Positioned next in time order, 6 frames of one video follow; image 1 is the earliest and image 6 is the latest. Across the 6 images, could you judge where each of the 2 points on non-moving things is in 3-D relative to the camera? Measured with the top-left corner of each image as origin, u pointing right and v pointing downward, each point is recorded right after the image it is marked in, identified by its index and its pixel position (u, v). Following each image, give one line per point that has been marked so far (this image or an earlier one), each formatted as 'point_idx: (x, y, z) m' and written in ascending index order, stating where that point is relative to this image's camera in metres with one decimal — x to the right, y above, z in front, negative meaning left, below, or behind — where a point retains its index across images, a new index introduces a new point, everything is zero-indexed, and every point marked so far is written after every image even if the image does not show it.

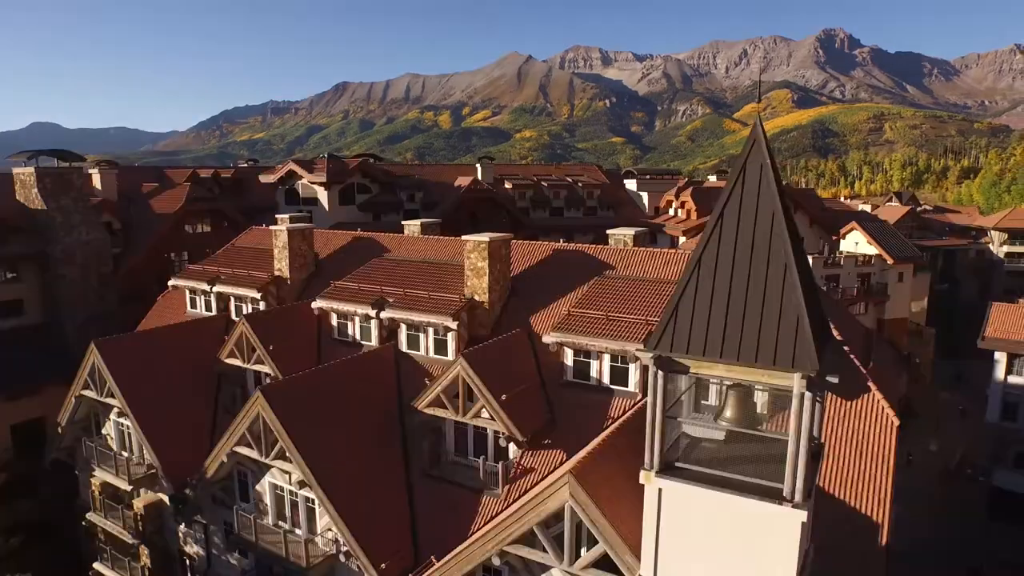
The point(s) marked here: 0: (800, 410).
0: (+3.3, -1.4, +7.2) m
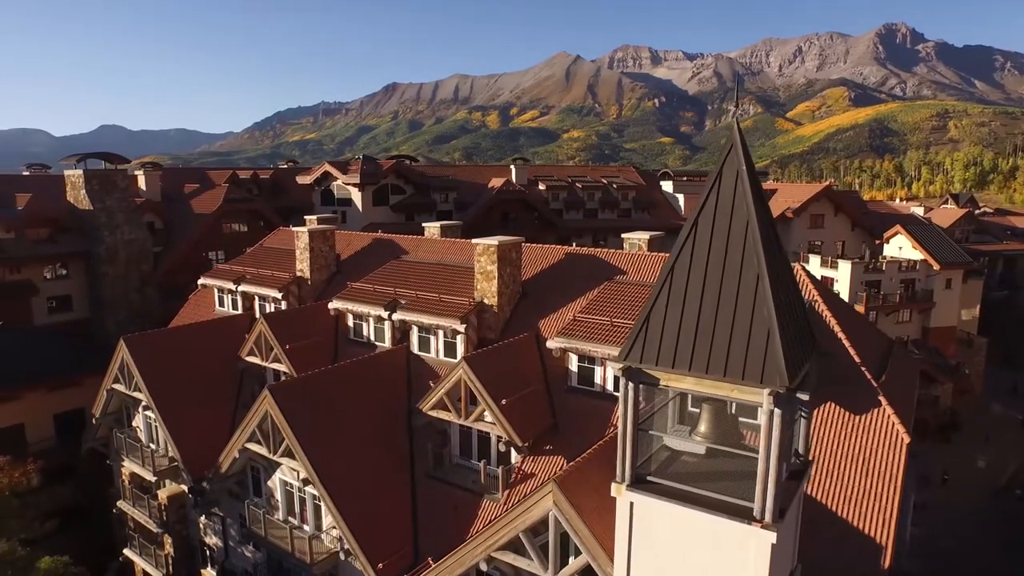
0: (+2.8, -1.5, +7.0) m
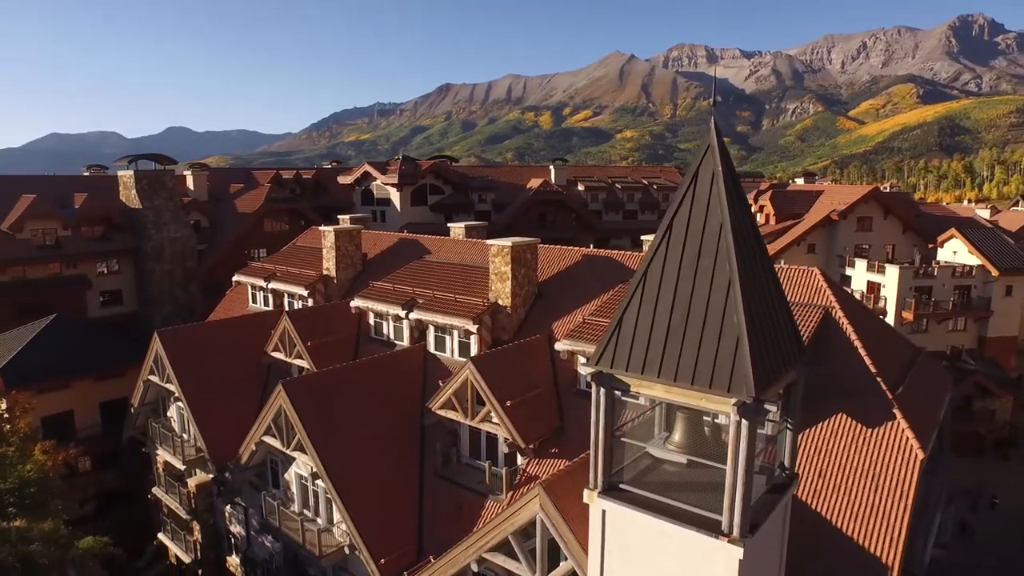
0: (+2.4, -1.6, +6.8) m
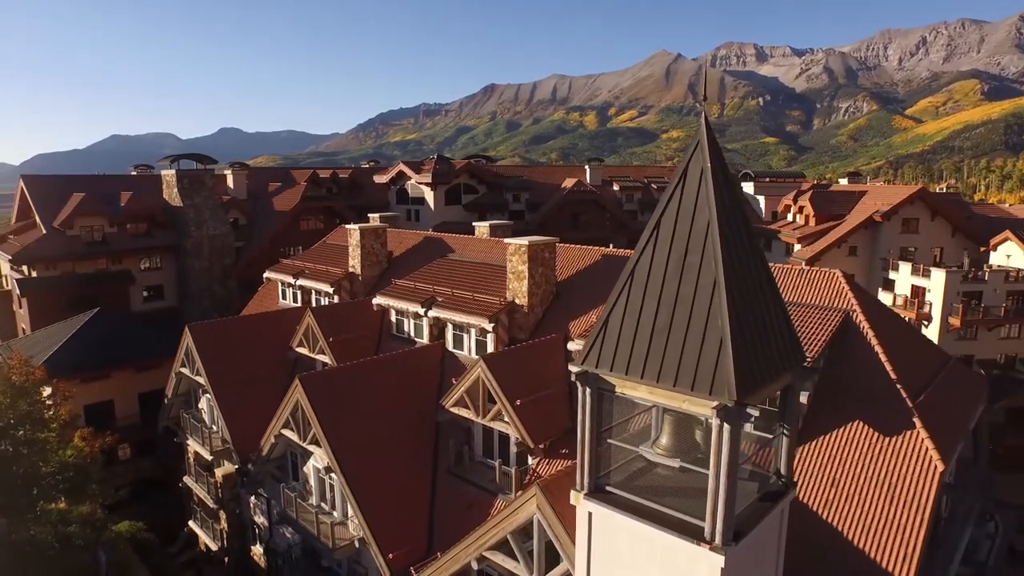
0: (+2.2, -1.6, +6.5) m
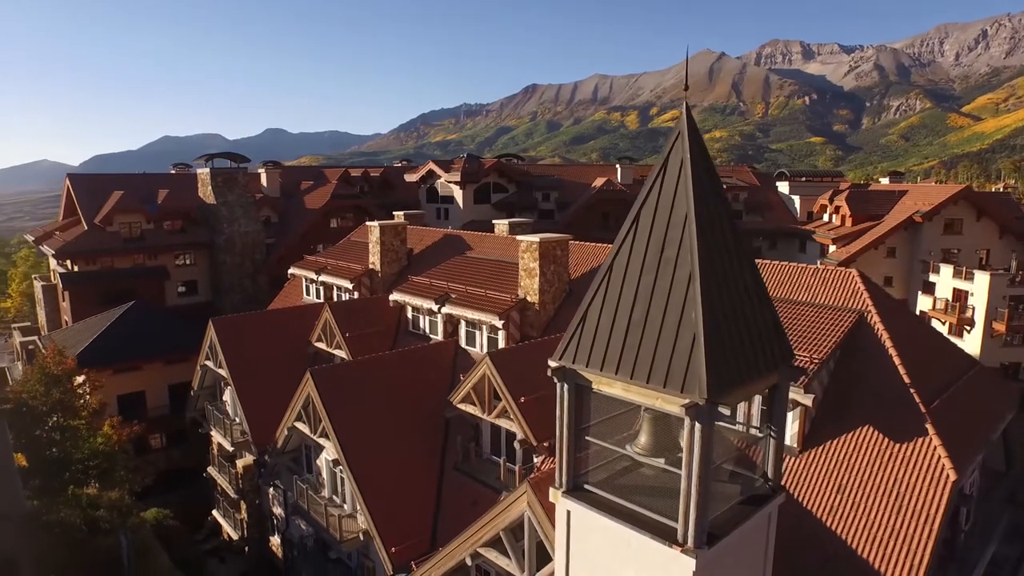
0: (+1.8, -1.6, +6.4) m
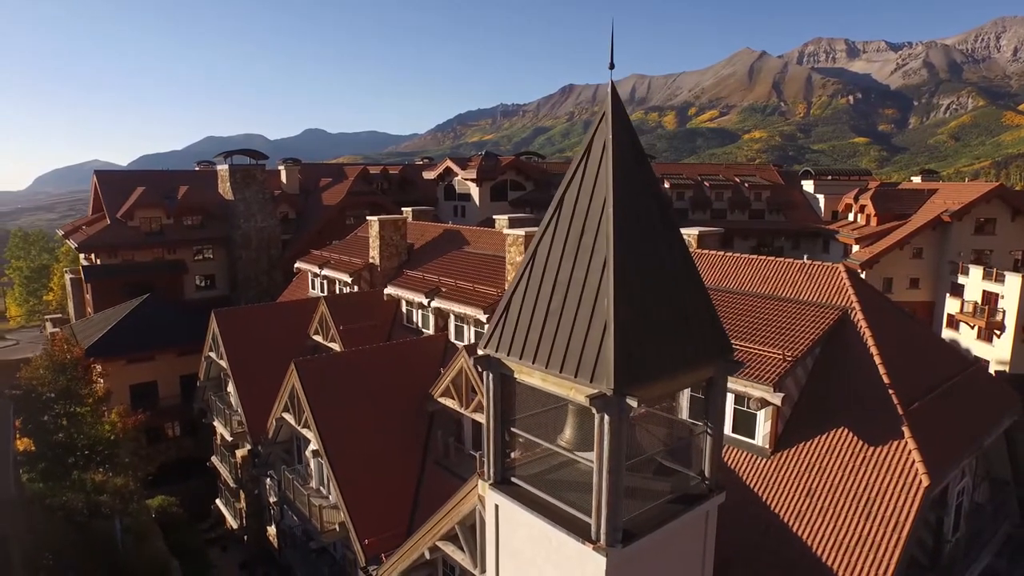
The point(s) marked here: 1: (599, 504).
0: (+0.9, -1.4, +6.1) m
1: (+0.9, -2.1, +6.2) m
